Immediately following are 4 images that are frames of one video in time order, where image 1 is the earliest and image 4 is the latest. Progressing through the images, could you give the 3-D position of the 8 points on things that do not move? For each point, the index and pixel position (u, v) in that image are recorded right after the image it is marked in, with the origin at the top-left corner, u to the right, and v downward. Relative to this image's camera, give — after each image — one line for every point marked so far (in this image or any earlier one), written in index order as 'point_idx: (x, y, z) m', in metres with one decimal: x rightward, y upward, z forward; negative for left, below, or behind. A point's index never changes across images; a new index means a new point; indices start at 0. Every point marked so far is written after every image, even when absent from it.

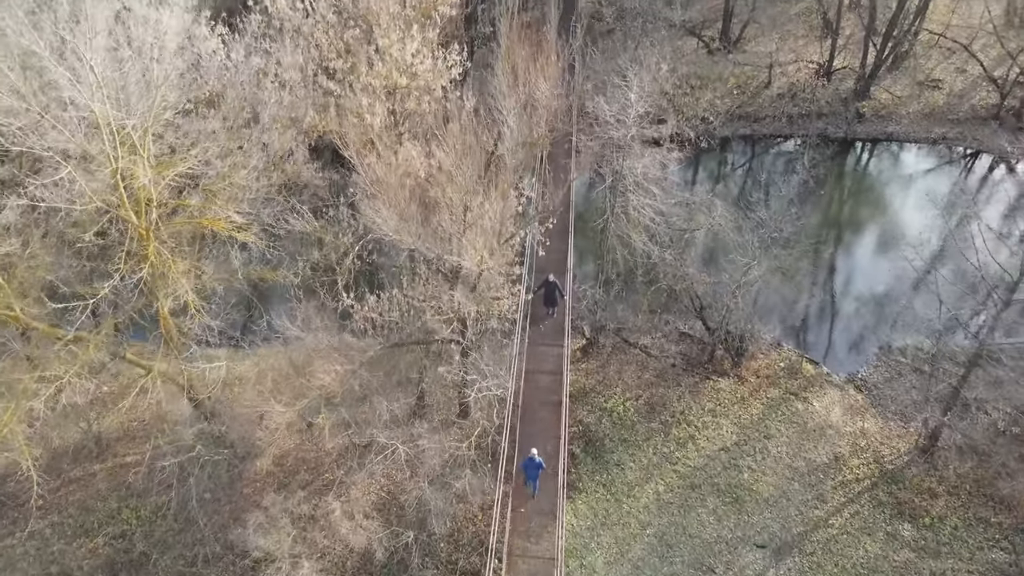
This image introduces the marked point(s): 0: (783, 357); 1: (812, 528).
0: (+6.3, -1.5, +17.0) m
1: (+5.5, -4.4, +13.3) m
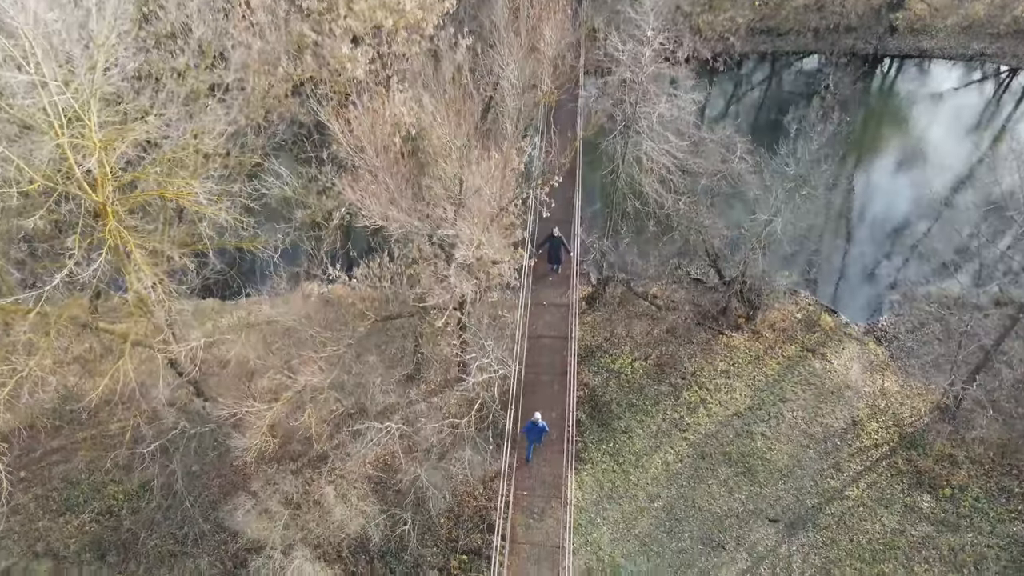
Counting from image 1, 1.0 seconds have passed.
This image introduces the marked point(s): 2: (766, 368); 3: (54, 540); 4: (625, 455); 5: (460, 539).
0: (+6.3, -0.4, +16.0) m
1: (+5.5, -3.7, +12.8) m
2: (+5.1, -1.6, +14.7) m
3: (-7.5, -4.1, +12.0) m
4: (+2.1, -3.0, +13.2) m
5: (-0.8, -4.1, +12.0) m
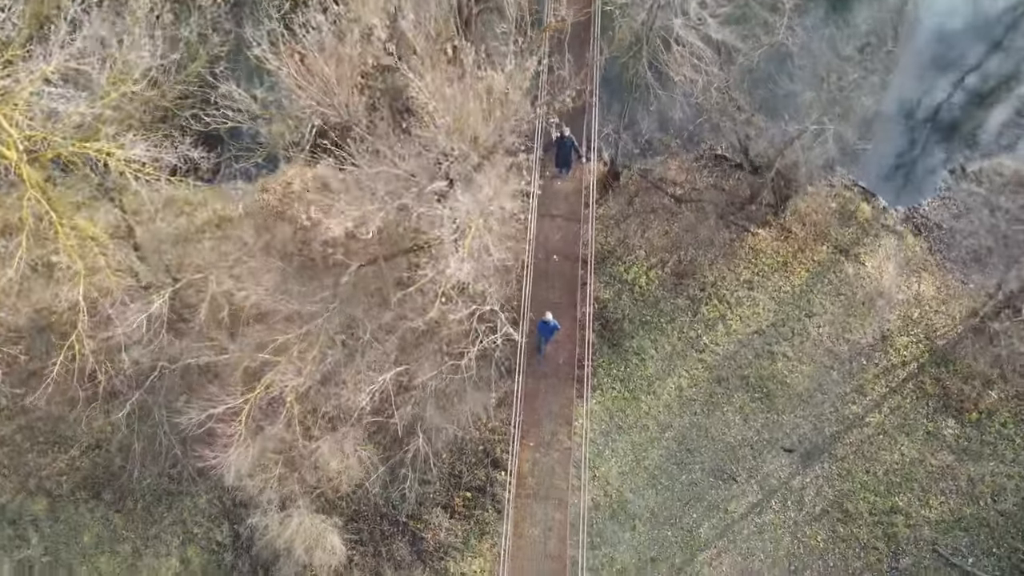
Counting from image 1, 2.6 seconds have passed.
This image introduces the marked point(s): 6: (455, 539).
0: (+6.4, +1.8, +14.4) m
1: (+5.6, -2.3, +12.2) m
2: (+5.2, +0.2, +13.4) m
3: (-7.5, -3.0, +11.7) m
4: (+2.1, -1.6, +12.5) m
5: (-0.8, -3.0, +11.6) m
6: (-0.9, -3.9, +11.4) m
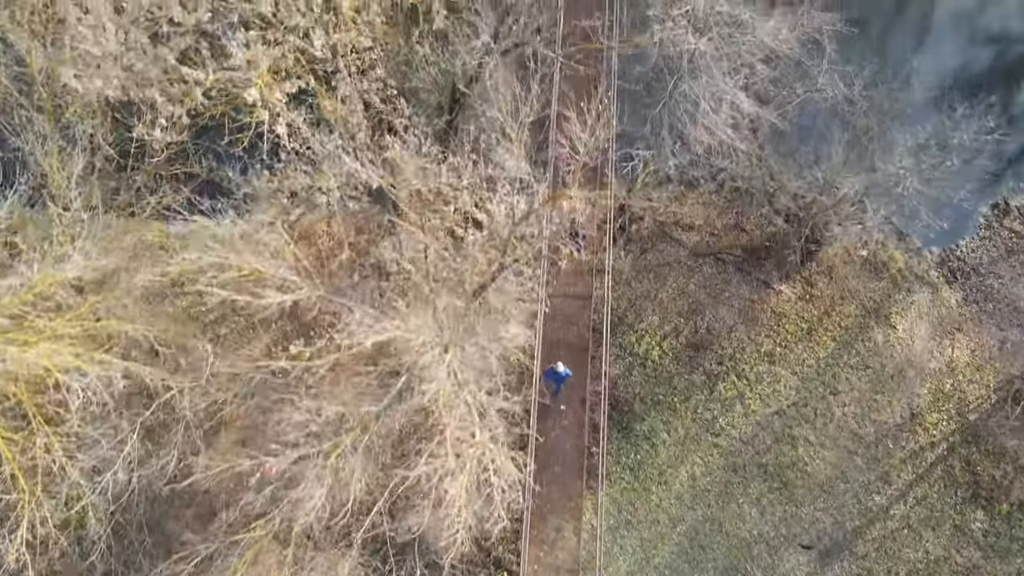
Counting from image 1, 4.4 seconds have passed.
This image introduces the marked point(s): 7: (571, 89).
0: (+6.4, +0.7, +13.2) m
1: (+5.6, -3.7, +11.5) m
2: (+5.2, -1.0, +12.4) m
3: (-7.4, -4.5, +11.2) m
4: (+2.2, -2.9, +11.7) m
5: (-0.7, -4.4, +11.1) m
6: (-0.8, -5.4, +10.9) m
7: (+1.0, +3.3, +12.2) m
